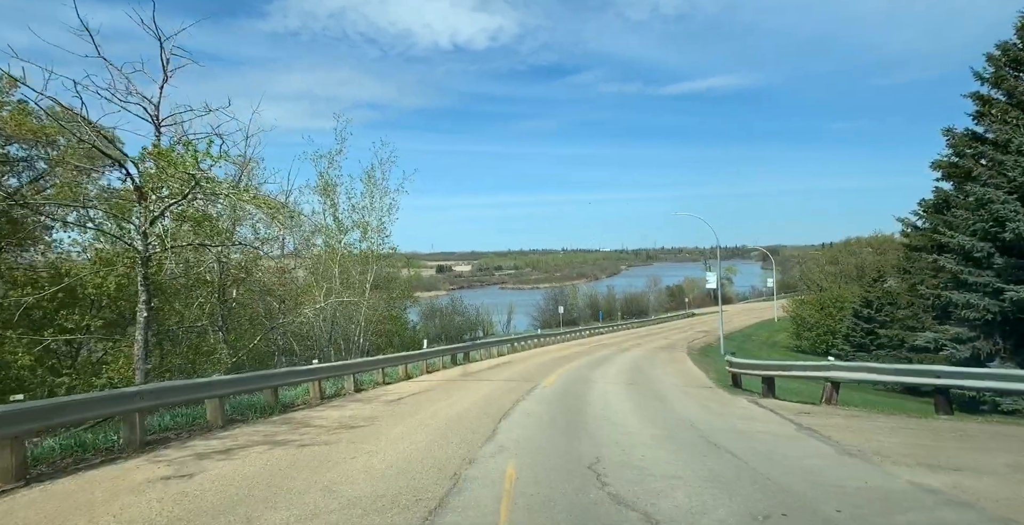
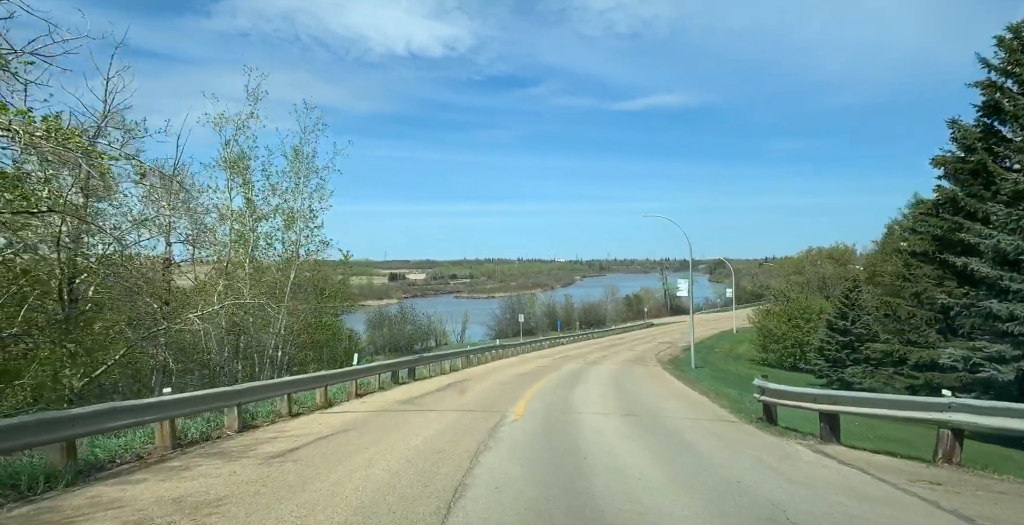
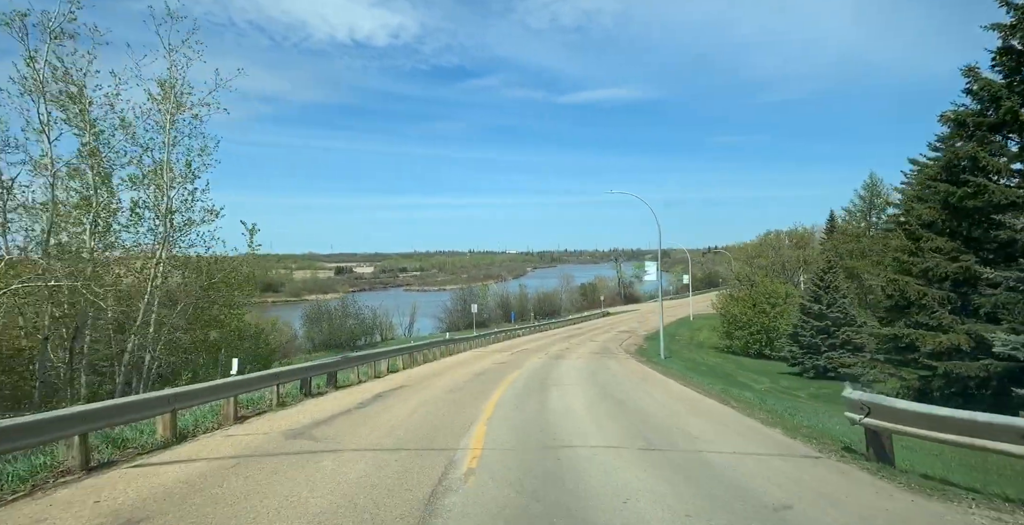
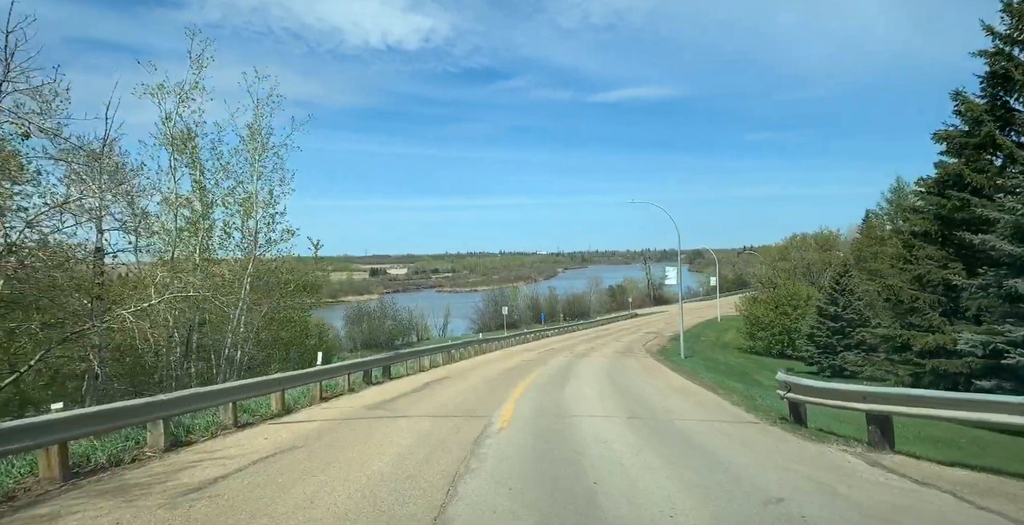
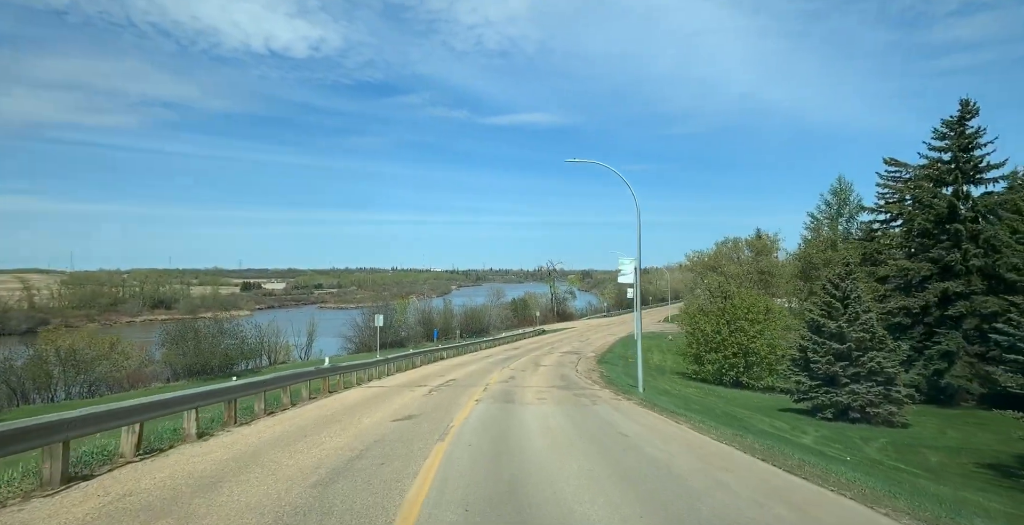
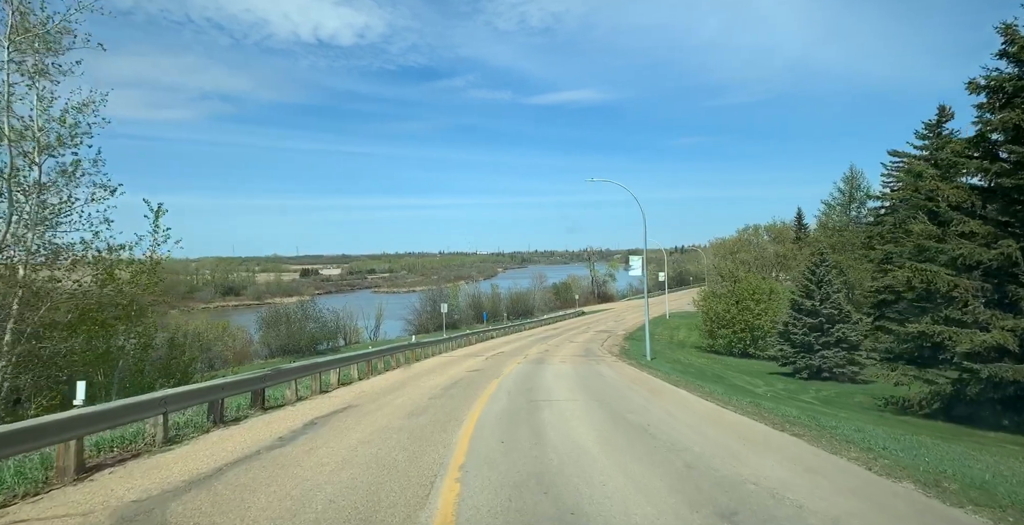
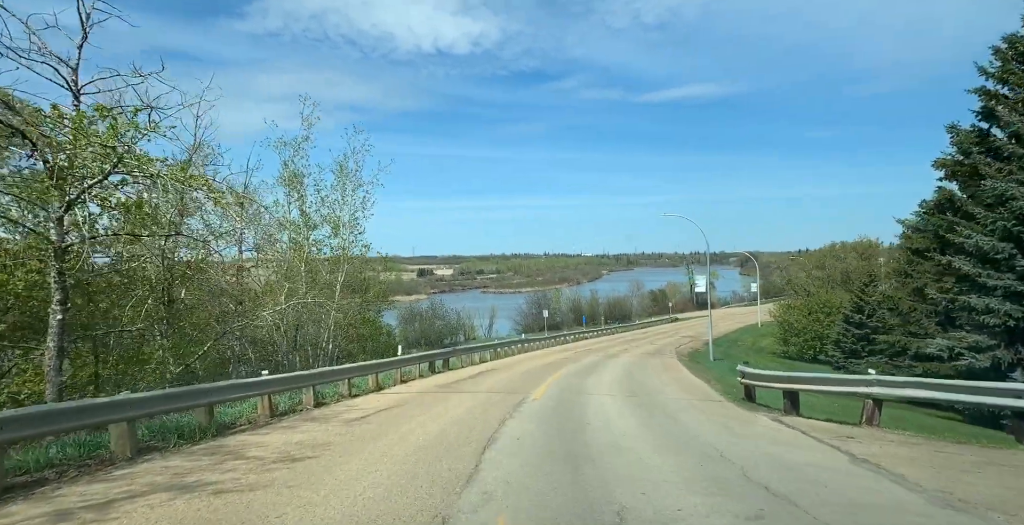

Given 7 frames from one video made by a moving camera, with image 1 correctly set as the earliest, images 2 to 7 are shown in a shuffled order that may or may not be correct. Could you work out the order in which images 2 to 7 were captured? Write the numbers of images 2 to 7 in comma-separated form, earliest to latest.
7, 2, 4, 3, 6, 5
